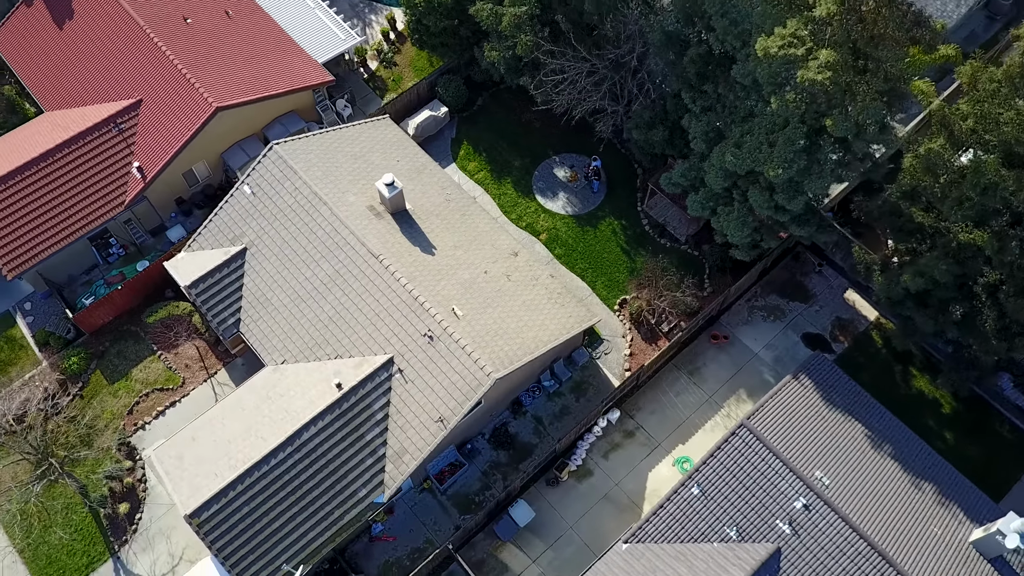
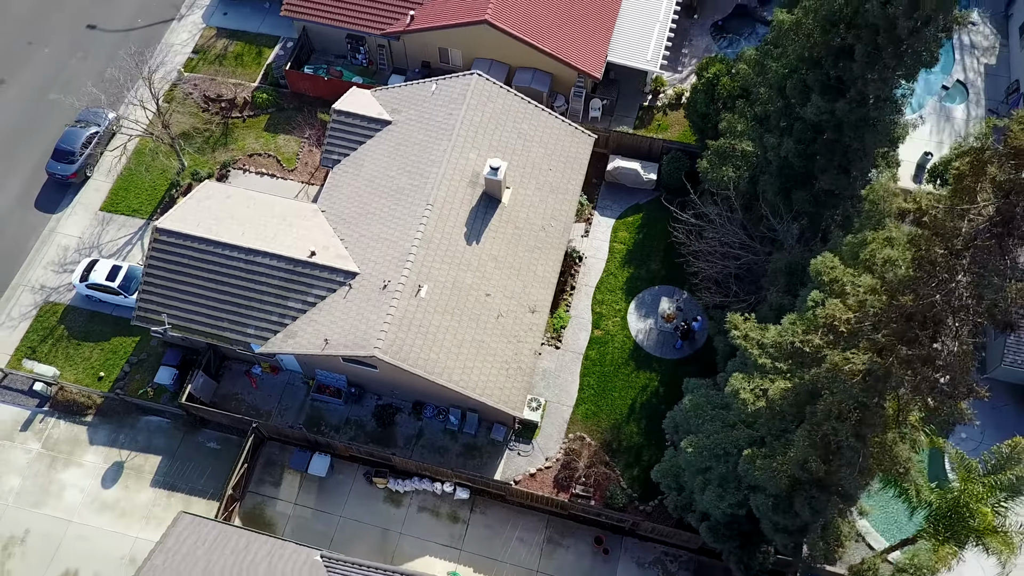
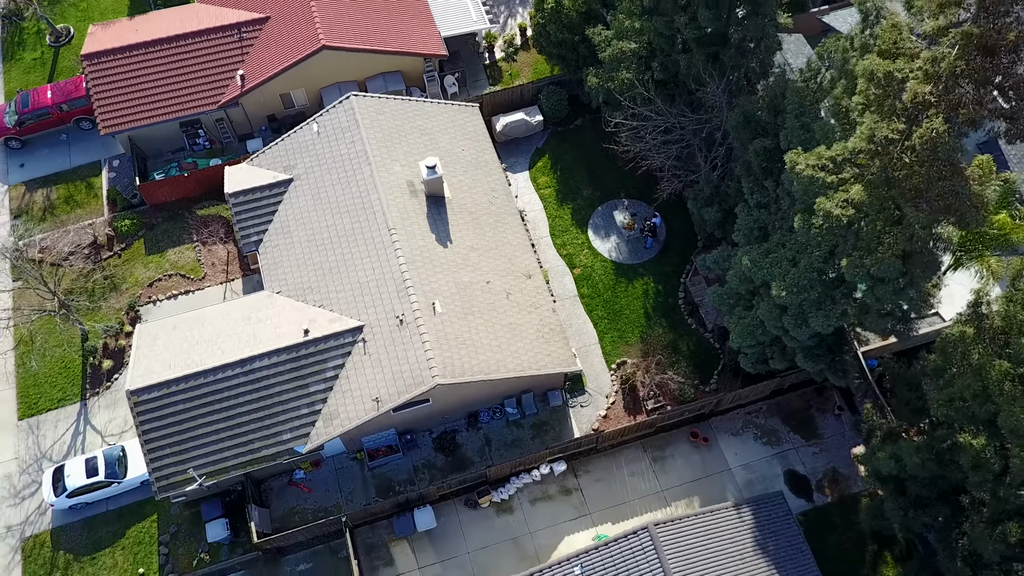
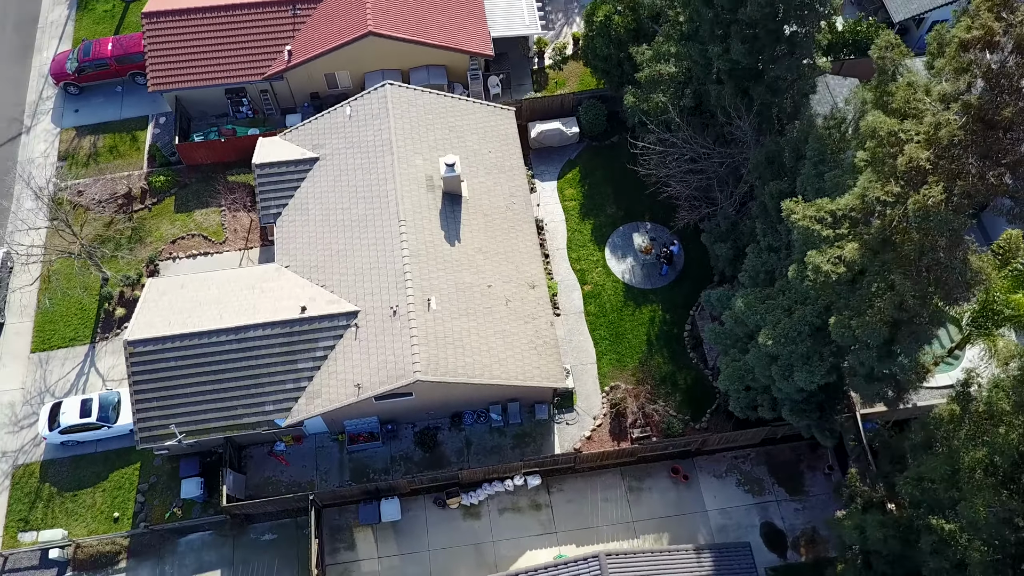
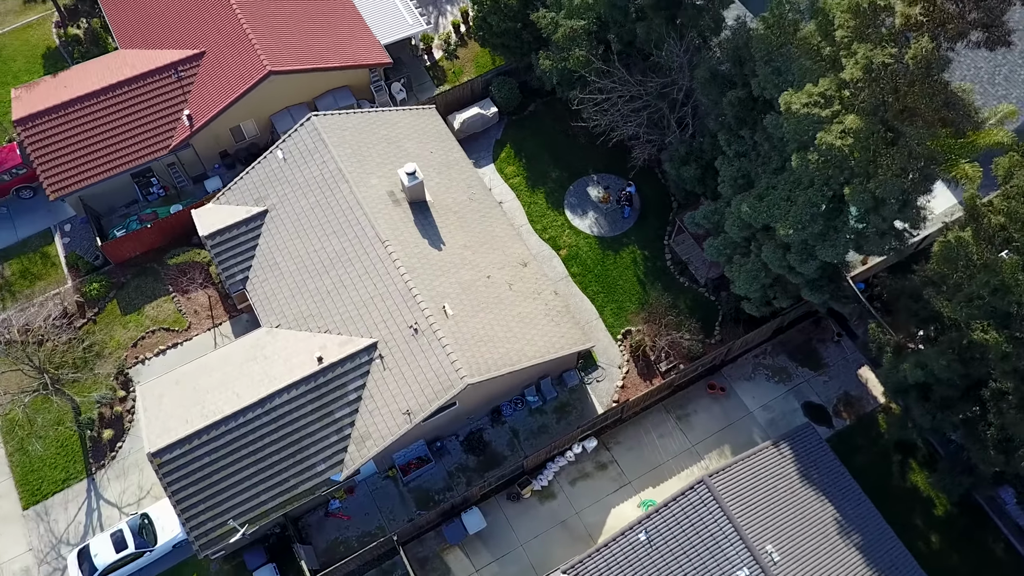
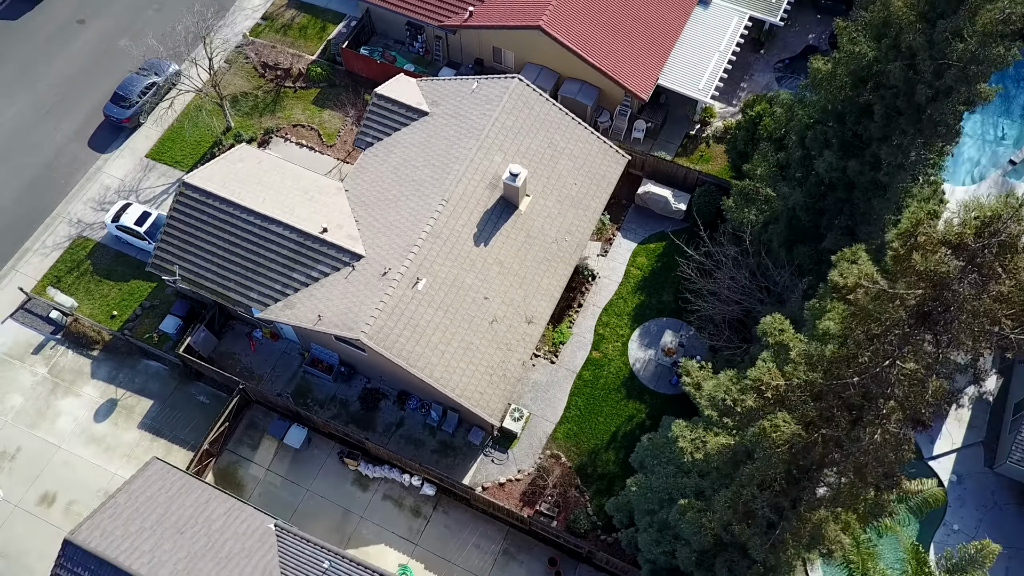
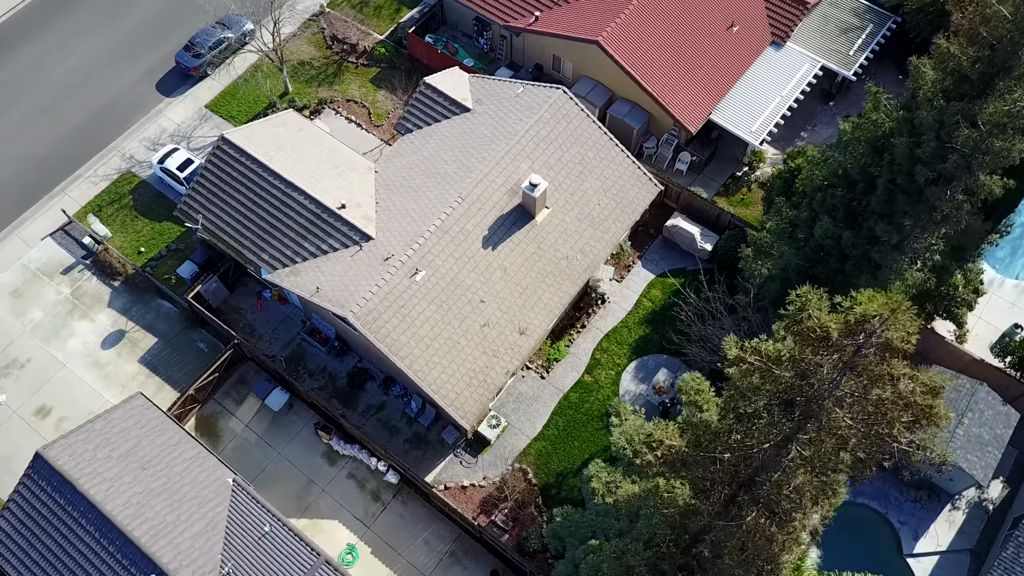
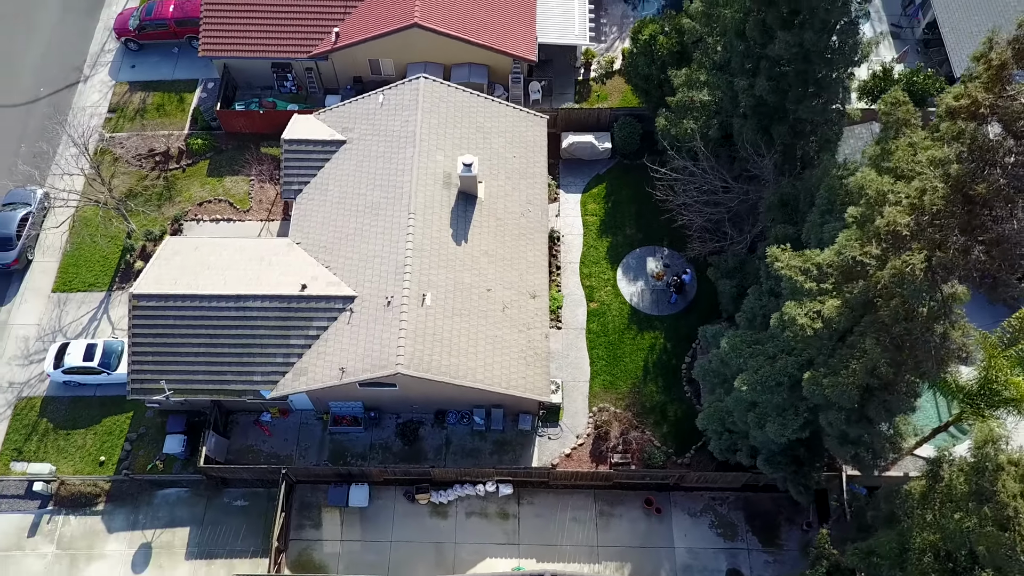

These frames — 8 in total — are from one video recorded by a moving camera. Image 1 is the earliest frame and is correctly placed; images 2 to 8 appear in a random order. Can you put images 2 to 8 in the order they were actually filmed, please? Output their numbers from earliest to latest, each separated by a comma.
5, 3, 4, 8, 2, 6, 7
